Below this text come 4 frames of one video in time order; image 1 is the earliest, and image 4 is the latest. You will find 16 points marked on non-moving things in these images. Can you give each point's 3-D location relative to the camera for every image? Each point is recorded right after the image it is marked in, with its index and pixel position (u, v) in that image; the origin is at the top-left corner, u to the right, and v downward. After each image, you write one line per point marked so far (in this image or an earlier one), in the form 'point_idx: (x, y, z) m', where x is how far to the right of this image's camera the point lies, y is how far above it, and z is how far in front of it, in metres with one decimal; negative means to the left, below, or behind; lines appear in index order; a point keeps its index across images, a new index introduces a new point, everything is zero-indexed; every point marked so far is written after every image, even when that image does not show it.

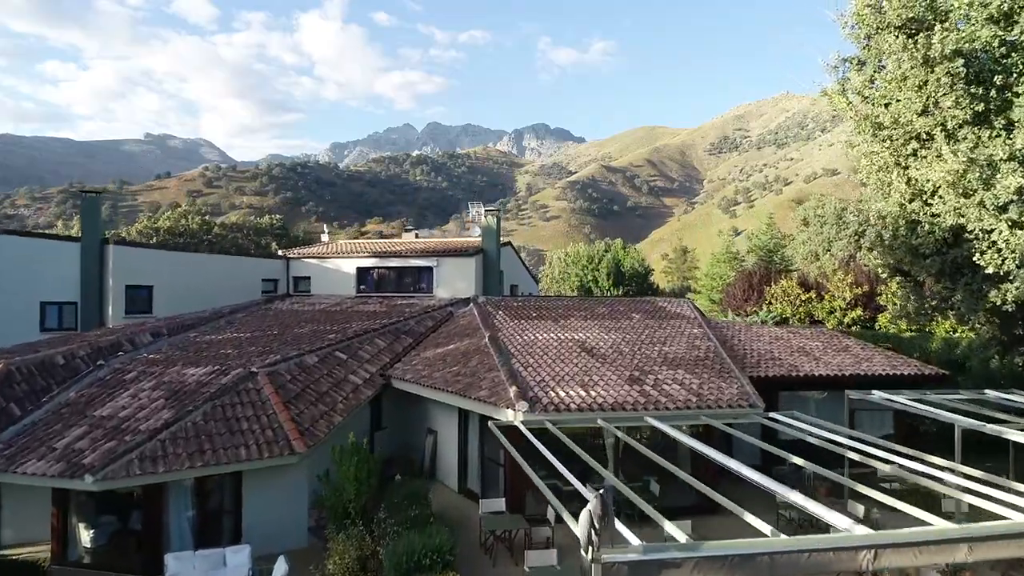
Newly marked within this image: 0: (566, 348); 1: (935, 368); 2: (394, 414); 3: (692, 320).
0: (+0.9, -1.0, +11.6) m
1: (+7.4, -1.4, +12.4) m
2: (-2.1, -2.3, +12.8) m
3: (+3.7, -0.6, +14.5) m
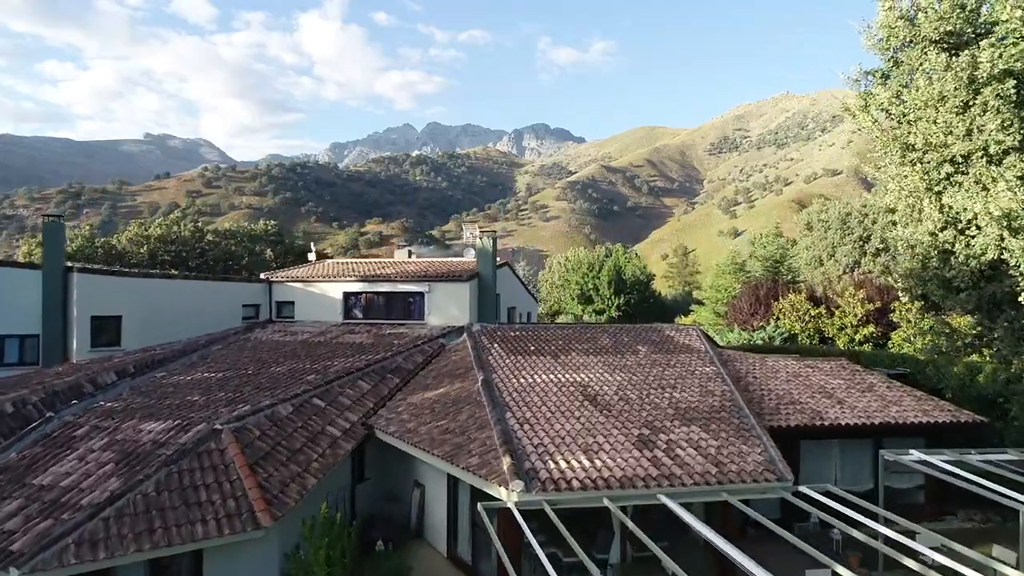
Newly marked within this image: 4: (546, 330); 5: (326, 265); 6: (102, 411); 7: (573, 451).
0: (+0.8, -1.6, +10.5) m
1: (+7.3, -2.0, +11.3) m
2: (-2.2, -2.8, +11.7) m
3: (+3.6, -1.2, +13.5) m
4: (+0.7, -0.9, +15.2) m
5: (-4.7, +0.6, +18.0) m
6: (-5.8, -1.7, +10.2) m
7: (+0.7, -1.9, +8.4) m
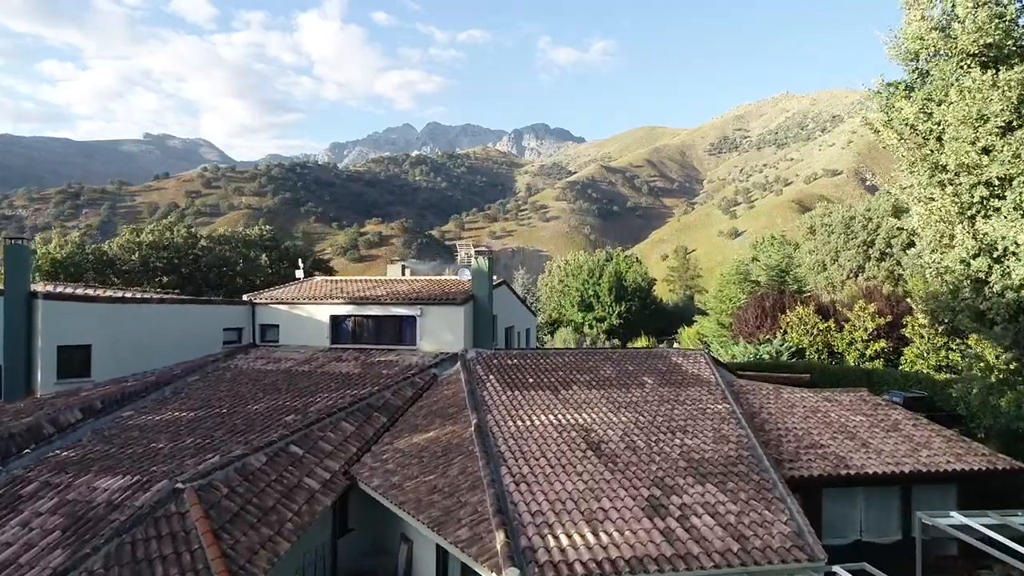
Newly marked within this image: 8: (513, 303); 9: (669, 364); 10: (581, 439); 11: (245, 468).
0: (+0.8, -2.1, +9.6) m
1: (+7.2, -2.5, +10.4) m
2: (-2.3, -3.3, +10.8) m
3: (+3.5, -1.7, +12.6) m
4: (+0.7, -1.4, +14.3) m
5: (-4.7, +0.1, +17.1) m
6: (-5.9, -2.2, +9.3) m
7: (+0.7, -2.4, +7.5) m
8: (-0.1, -0.3, +20.2) m
9: (+3.1, -1.5, +14.0) m
10: (+0.9, -2.0, +9.7) m
11: (-3.3, -2.2, +9.0) m
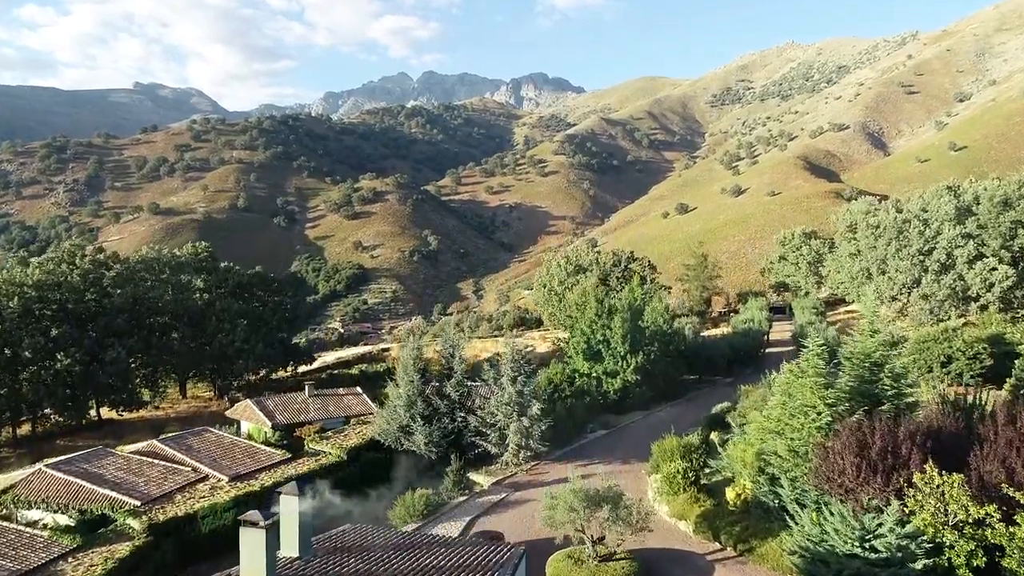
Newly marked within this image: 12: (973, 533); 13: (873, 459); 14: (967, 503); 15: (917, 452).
0: (+0.3, -7.1, -0.1) m
1: (+6.7, -7.5, +0.7) m
2: (-2.8, -8.3, +1.2) m
3: (+3.1, -6.6, +2.8) m
4: (+0.2, -6.2, +4.5) m
5: (-5.2, -4.5, +7.2) m
6: (-6.4, -7.4, -0.5) m
7: (+0.2, -7.6, -2.2) m
8: (-0.6, -4.7, +10.3) m
9: (+2.6, -6.3, +4.2) m
10: (+0.4, -7.1, 0.0) m
11: (-3.8, -7.4, -0.8) m
12: (+11.2, -5.9, +17.1) m
13: (+10.0, -4.7, +20.0) m
14: (+11.0, -5.2, +17.5) m
15: (+11.1, -4.3, +19.6) m
